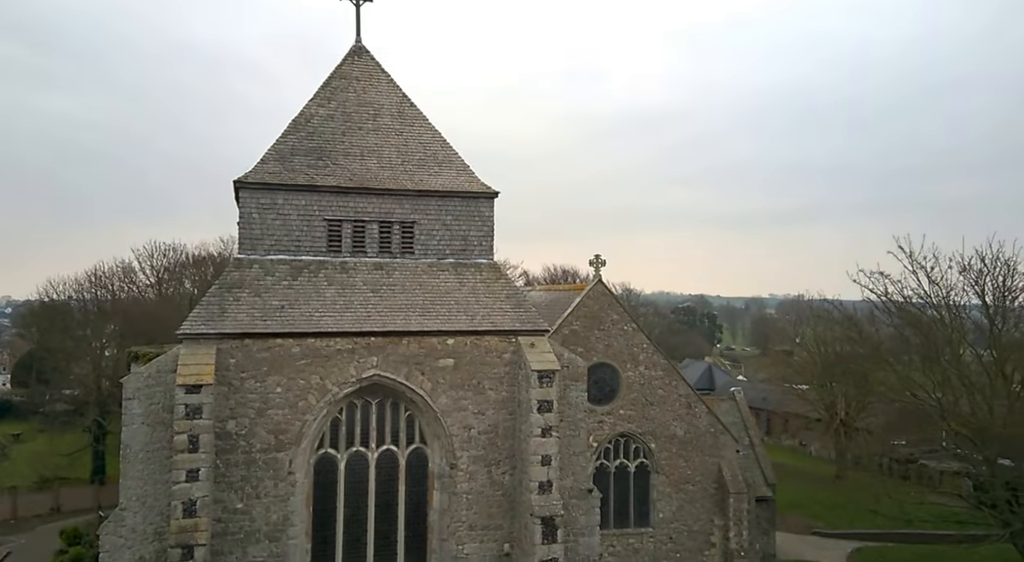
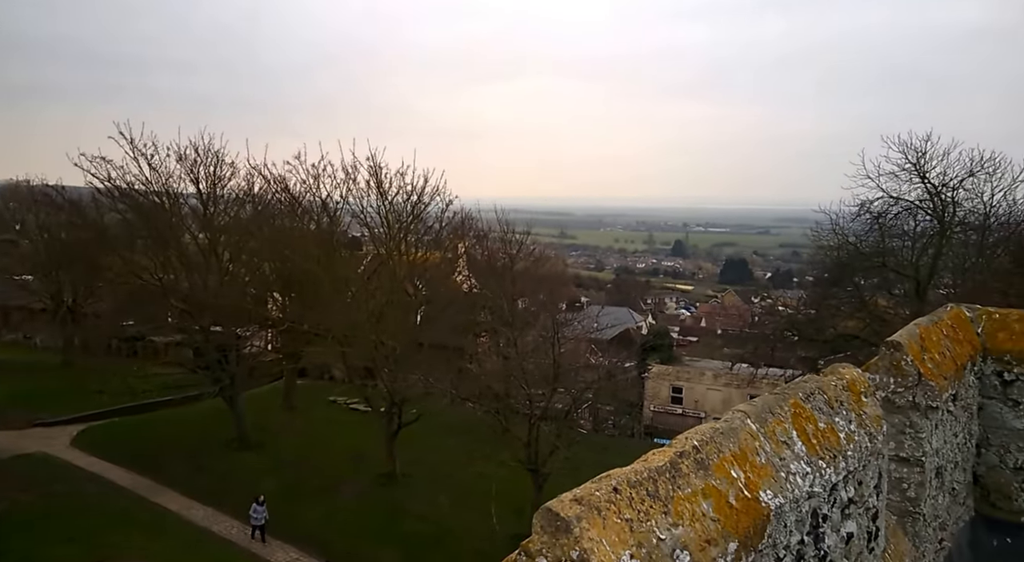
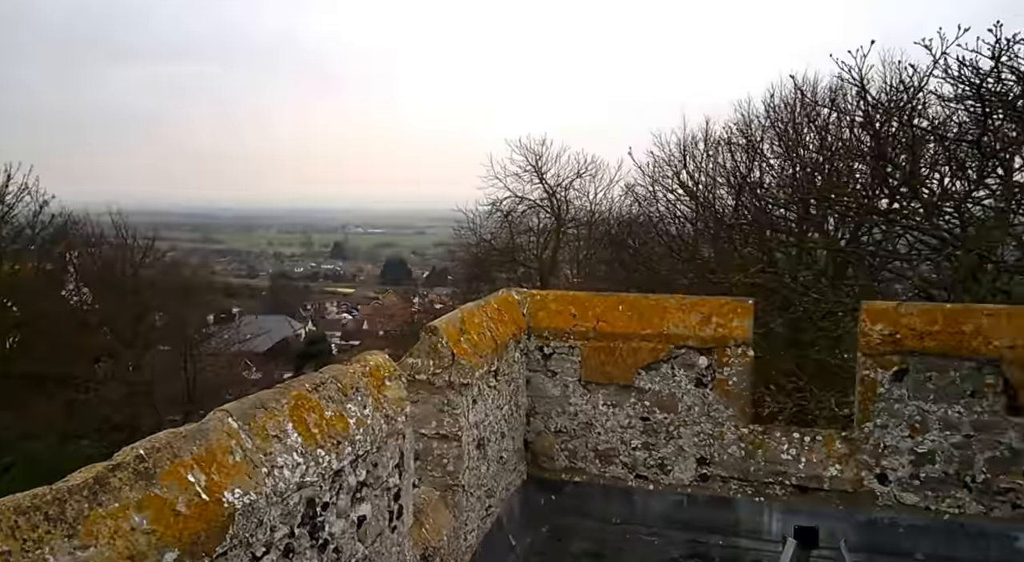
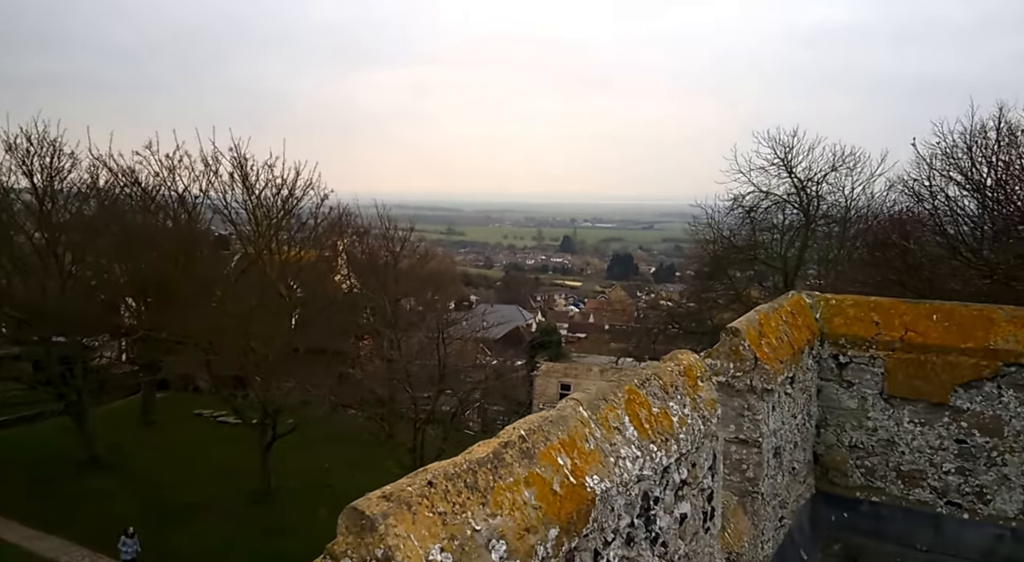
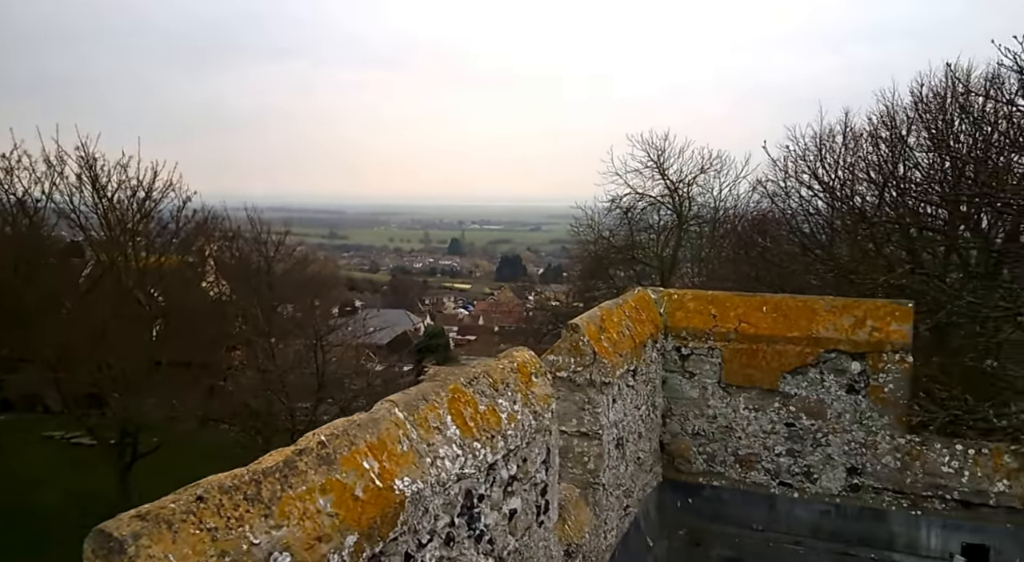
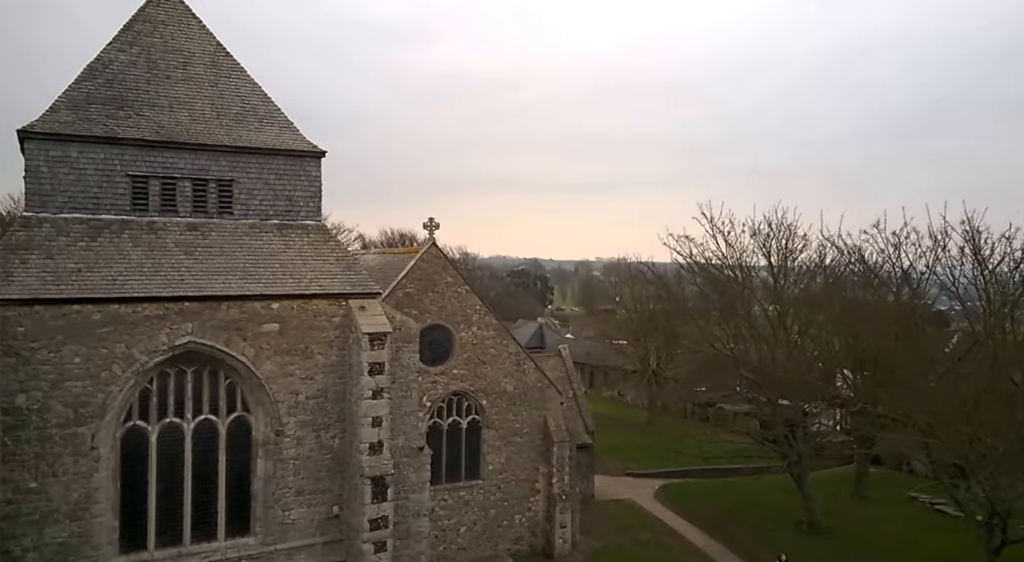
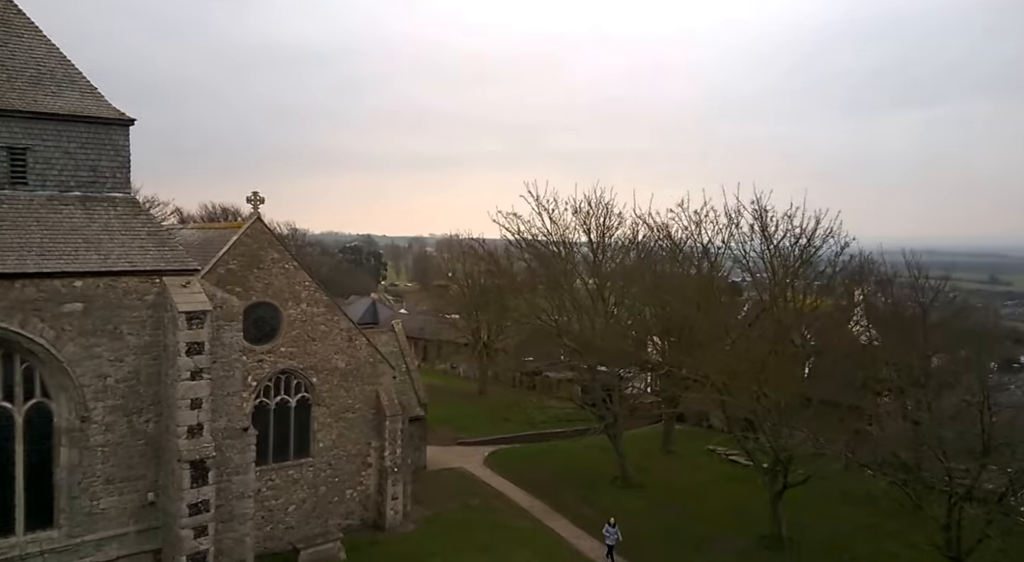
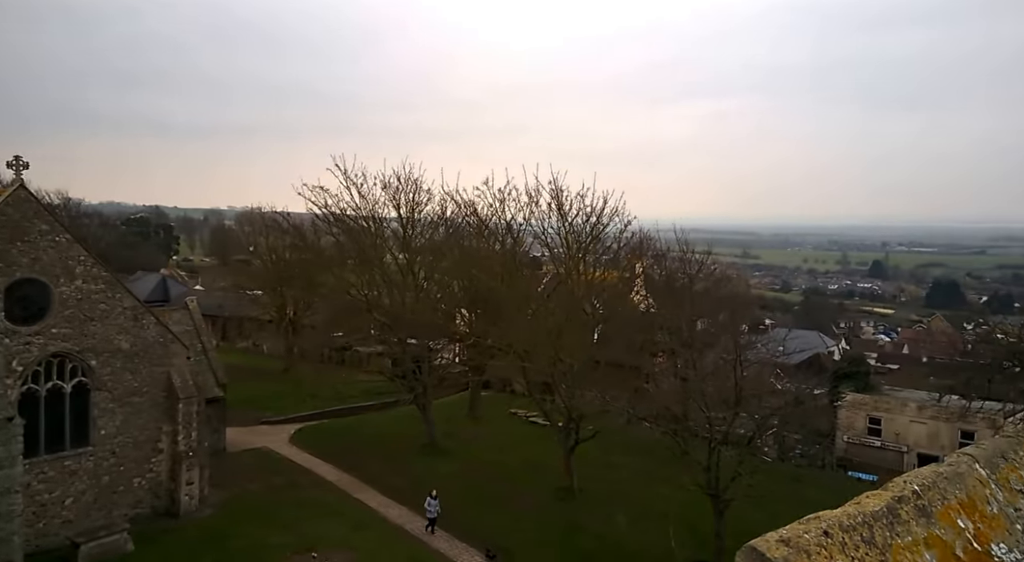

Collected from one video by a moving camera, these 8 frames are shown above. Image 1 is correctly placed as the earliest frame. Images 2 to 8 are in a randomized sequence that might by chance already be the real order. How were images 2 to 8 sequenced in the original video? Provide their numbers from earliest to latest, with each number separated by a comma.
6, 7, 8, 2, 4, 5, 3
